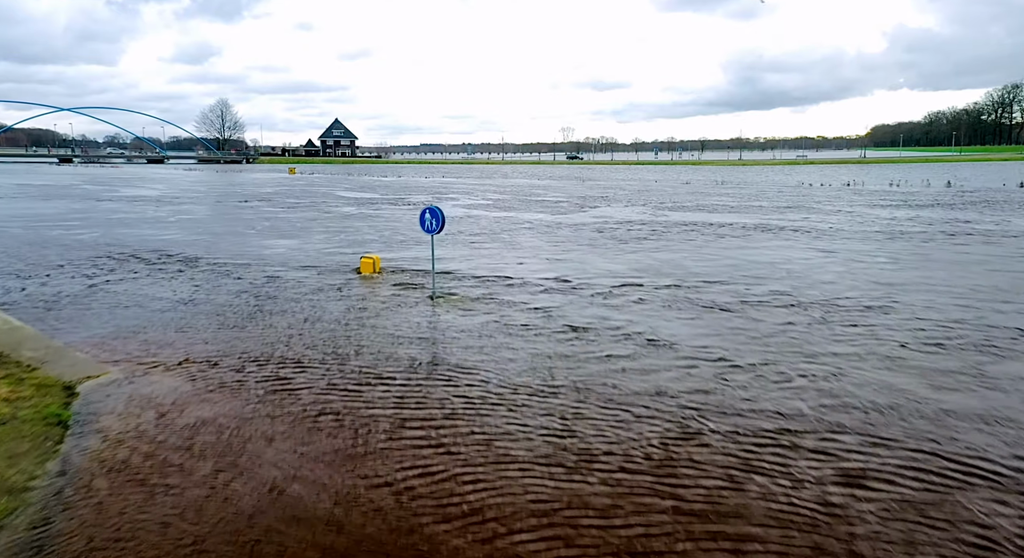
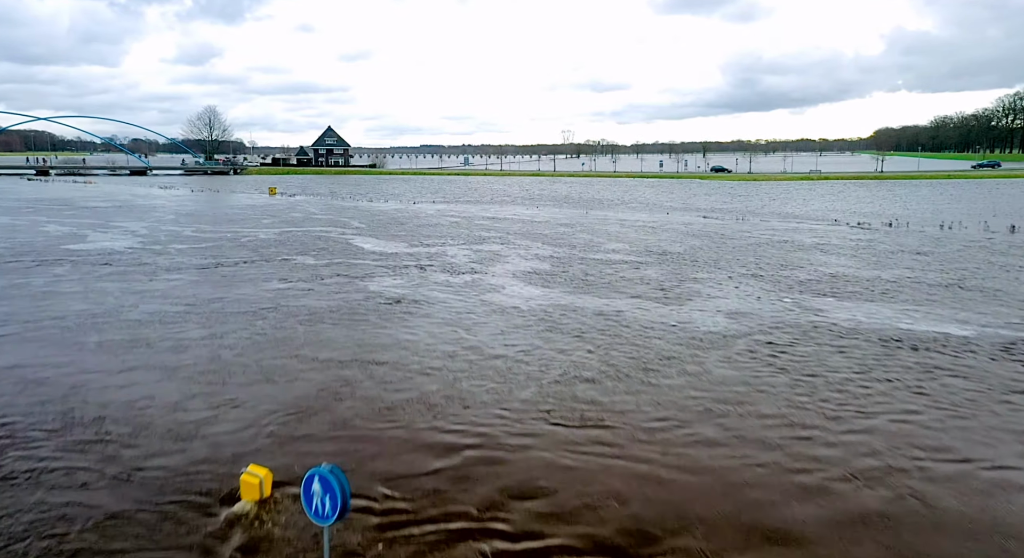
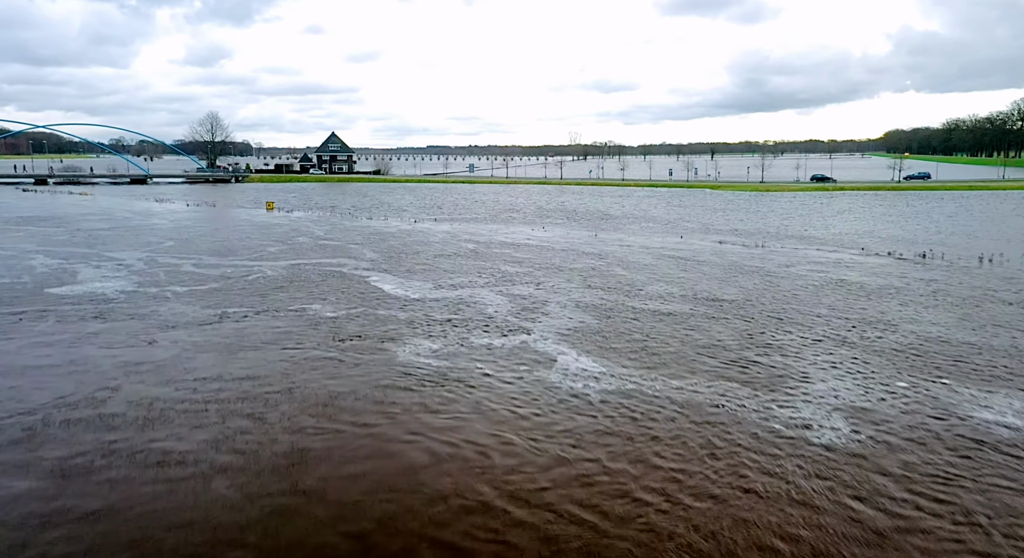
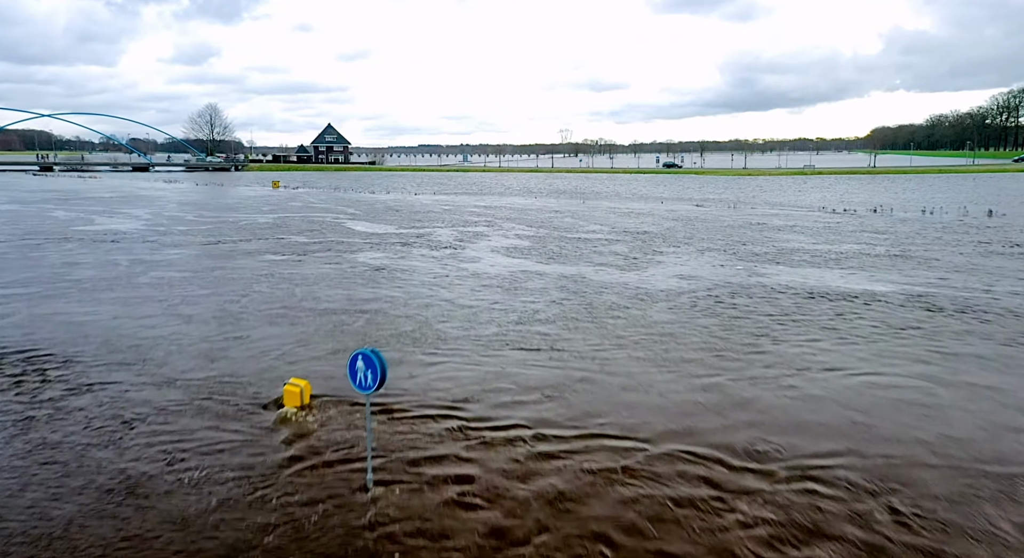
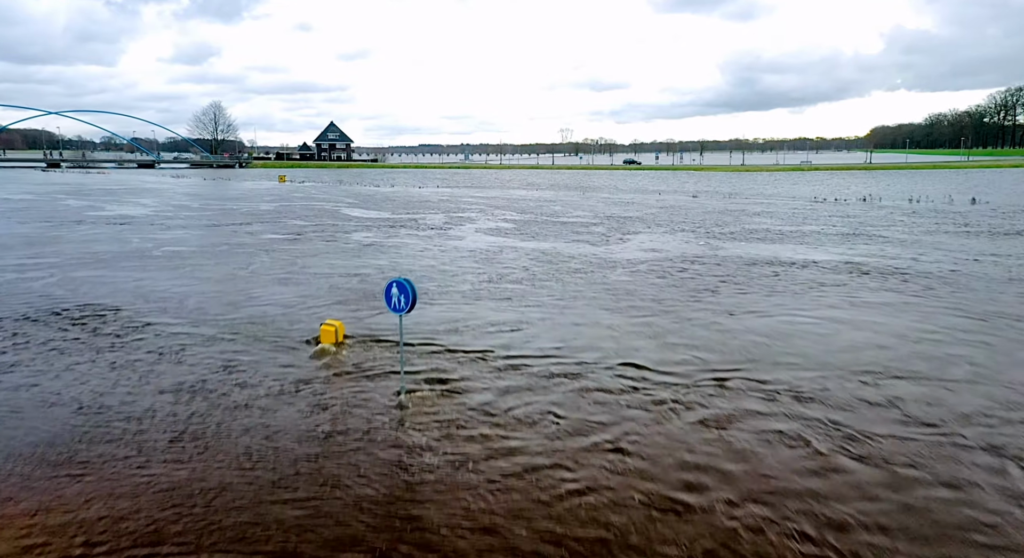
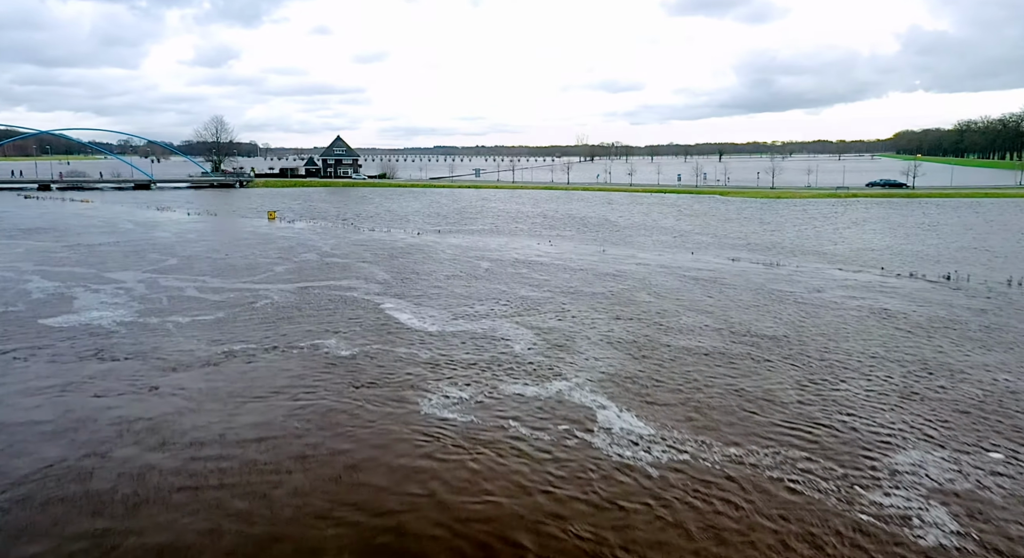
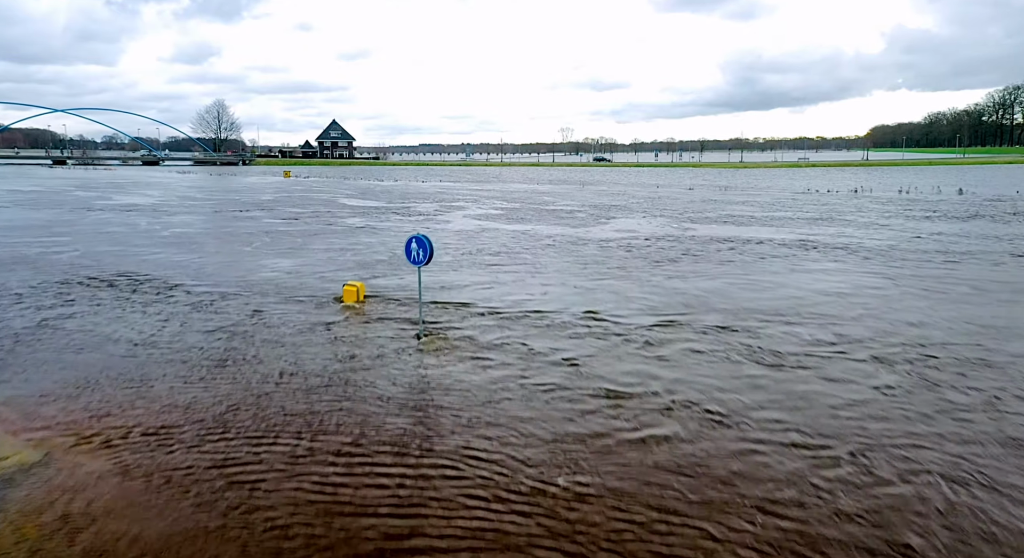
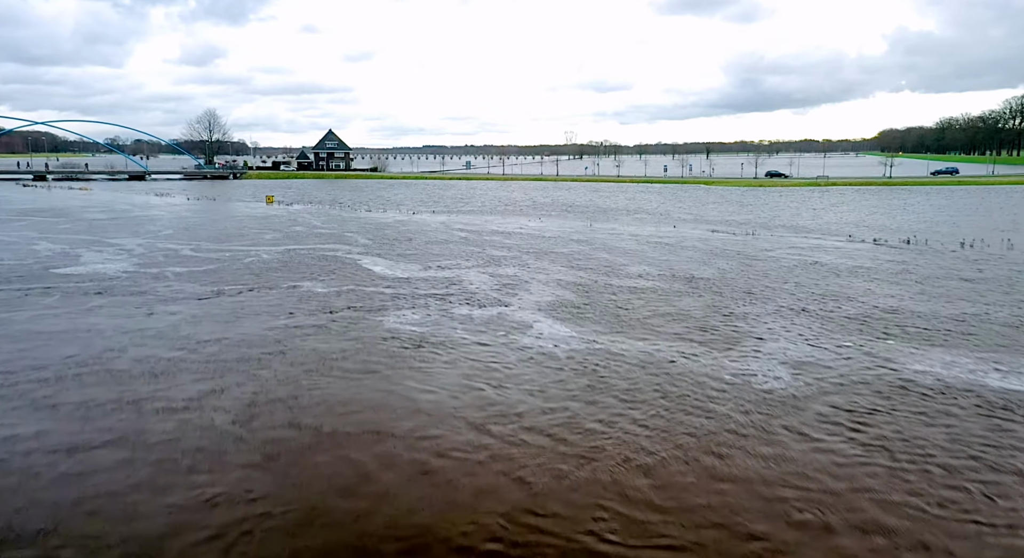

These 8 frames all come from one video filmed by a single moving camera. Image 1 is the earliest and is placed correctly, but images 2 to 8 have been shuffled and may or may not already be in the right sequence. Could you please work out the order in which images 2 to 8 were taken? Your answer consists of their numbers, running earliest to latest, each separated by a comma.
7, 5, 4, 2, 8, 3, 6
